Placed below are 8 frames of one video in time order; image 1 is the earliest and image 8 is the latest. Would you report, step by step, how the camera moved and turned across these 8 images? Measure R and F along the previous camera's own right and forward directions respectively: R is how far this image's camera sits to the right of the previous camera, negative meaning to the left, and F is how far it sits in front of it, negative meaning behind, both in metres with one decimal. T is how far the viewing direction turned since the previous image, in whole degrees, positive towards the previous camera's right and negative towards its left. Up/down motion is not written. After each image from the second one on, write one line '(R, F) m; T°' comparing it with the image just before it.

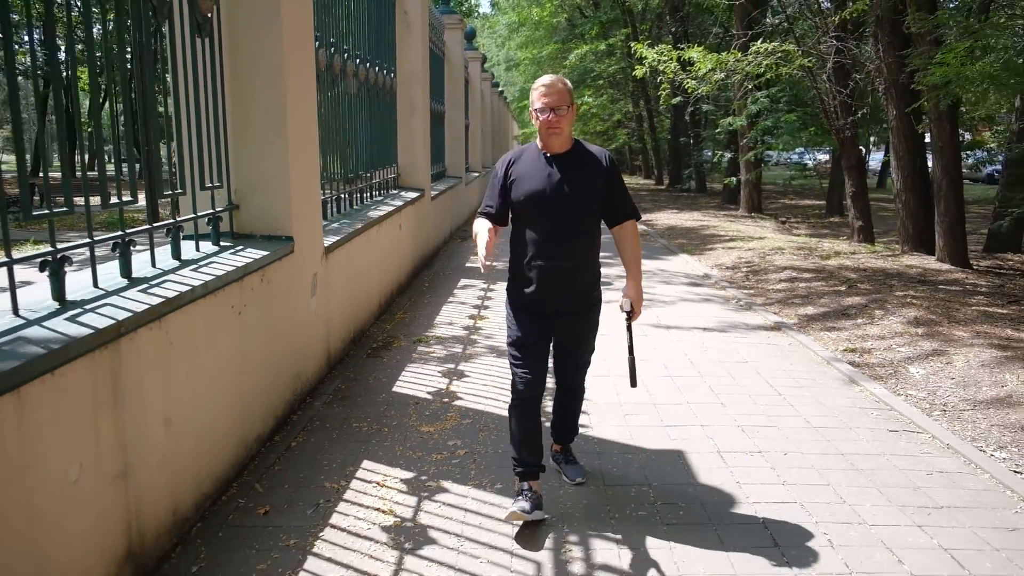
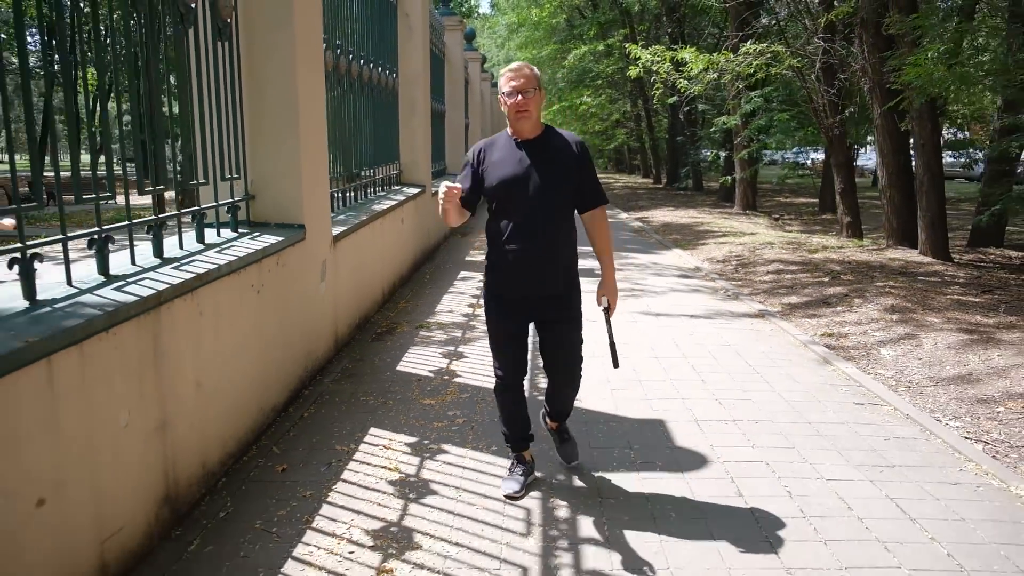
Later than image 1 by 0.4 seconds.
(0.0, -0.4) m; 0°
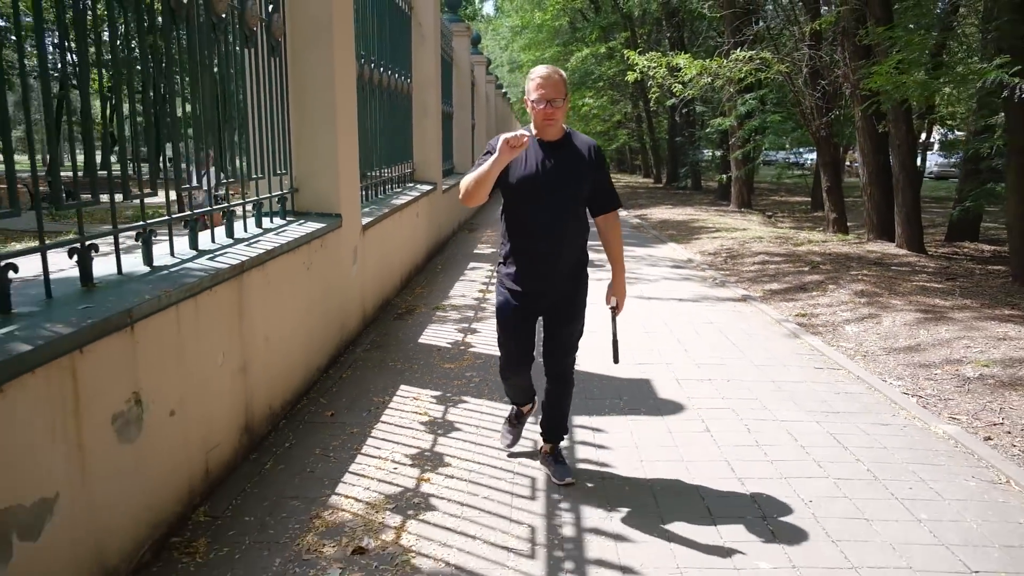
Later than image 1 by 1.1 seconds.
(0.0, -0.8) m; 0°
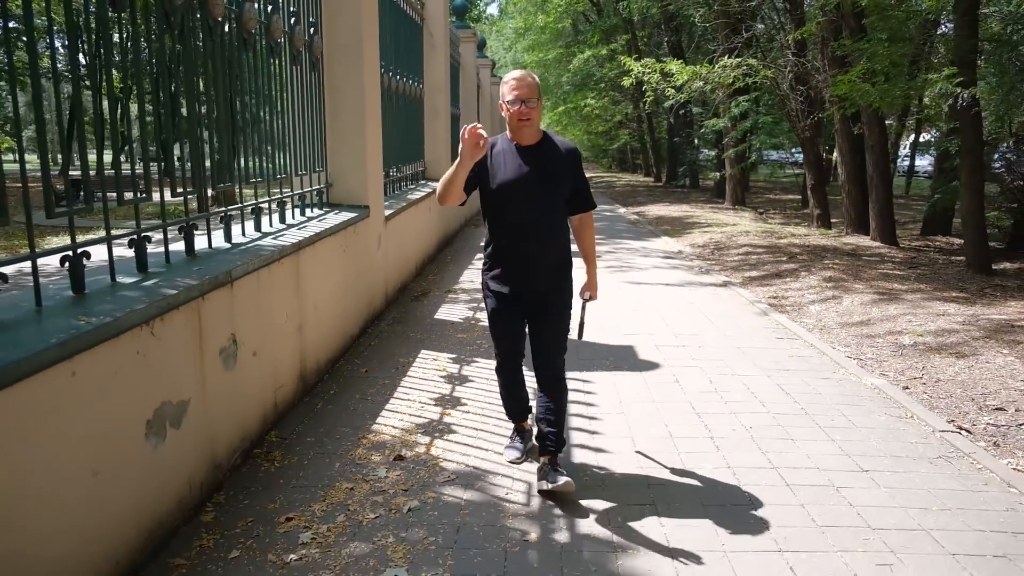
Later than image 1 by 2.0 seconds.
(0.0, -0.9) m; 0°
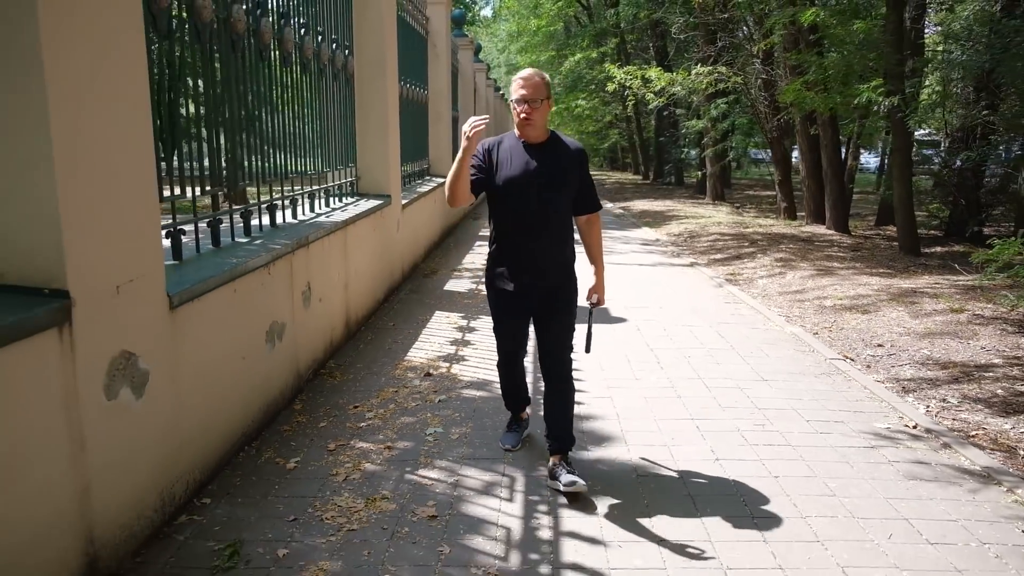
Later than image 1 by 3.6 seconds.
(0.0, -1.4) m; 0°
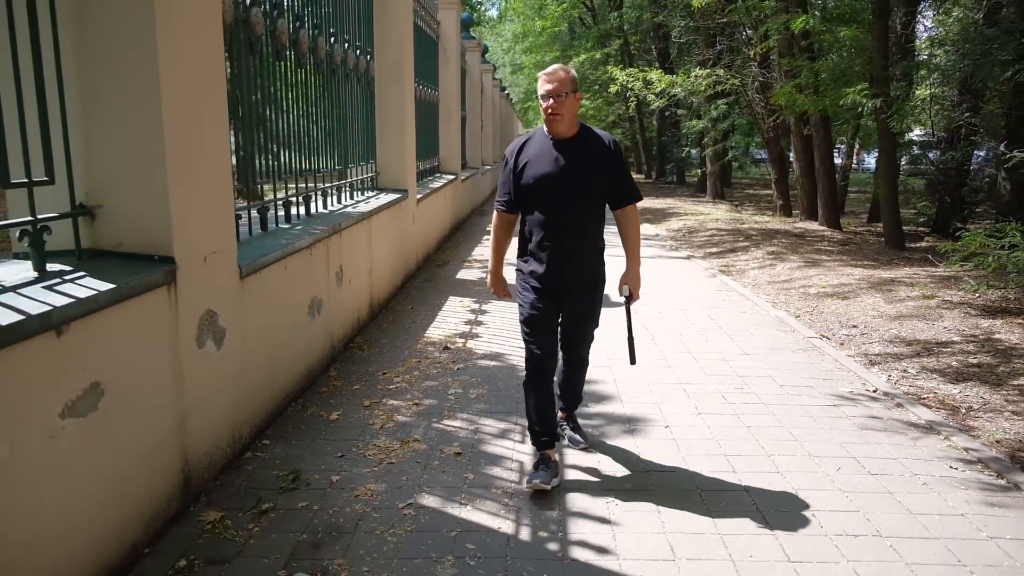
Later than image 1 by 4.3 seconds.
(0.0, -0.6) m; 0°
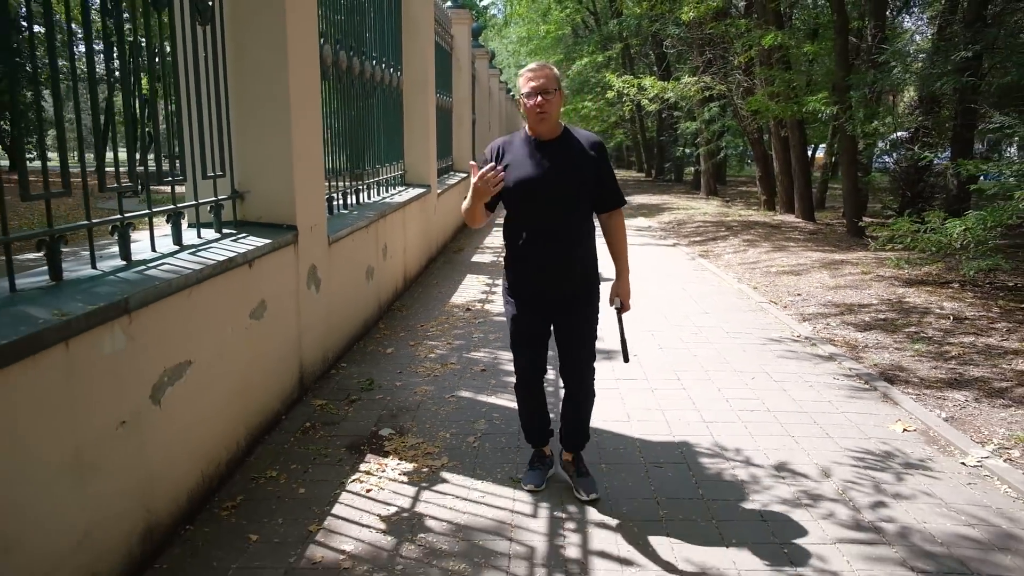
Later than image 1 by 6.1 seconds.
(0.0, -1.6) m; 0°
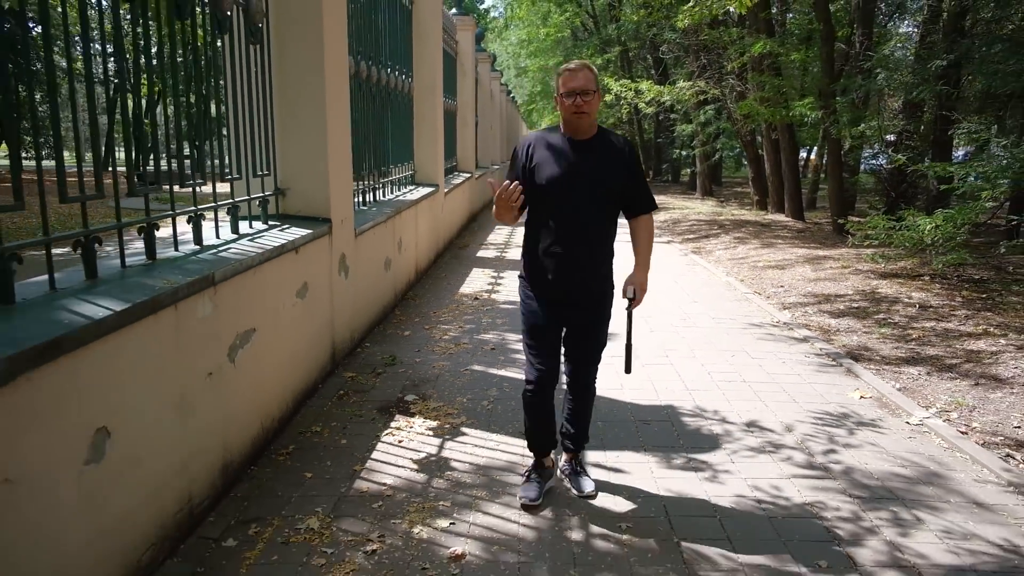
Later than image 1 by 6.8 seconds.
(-0.1, -0.7) m; 0°
